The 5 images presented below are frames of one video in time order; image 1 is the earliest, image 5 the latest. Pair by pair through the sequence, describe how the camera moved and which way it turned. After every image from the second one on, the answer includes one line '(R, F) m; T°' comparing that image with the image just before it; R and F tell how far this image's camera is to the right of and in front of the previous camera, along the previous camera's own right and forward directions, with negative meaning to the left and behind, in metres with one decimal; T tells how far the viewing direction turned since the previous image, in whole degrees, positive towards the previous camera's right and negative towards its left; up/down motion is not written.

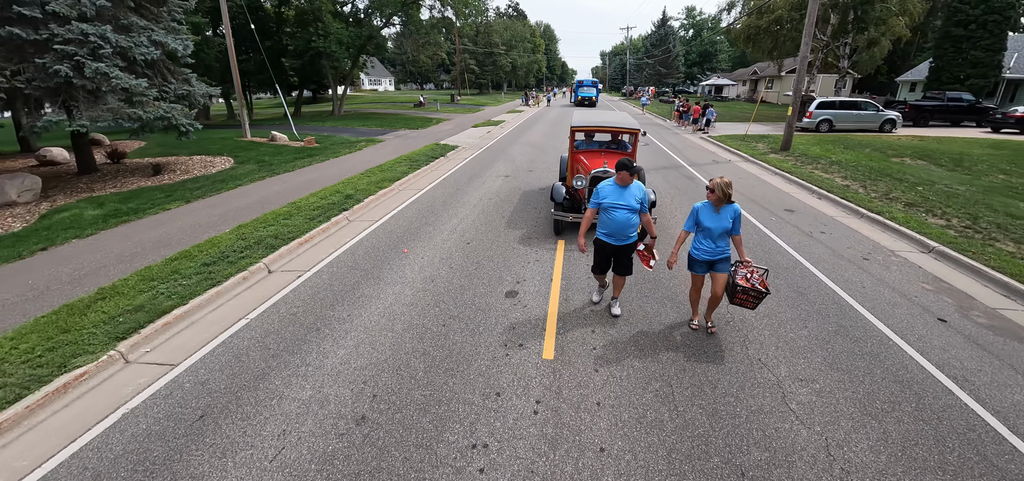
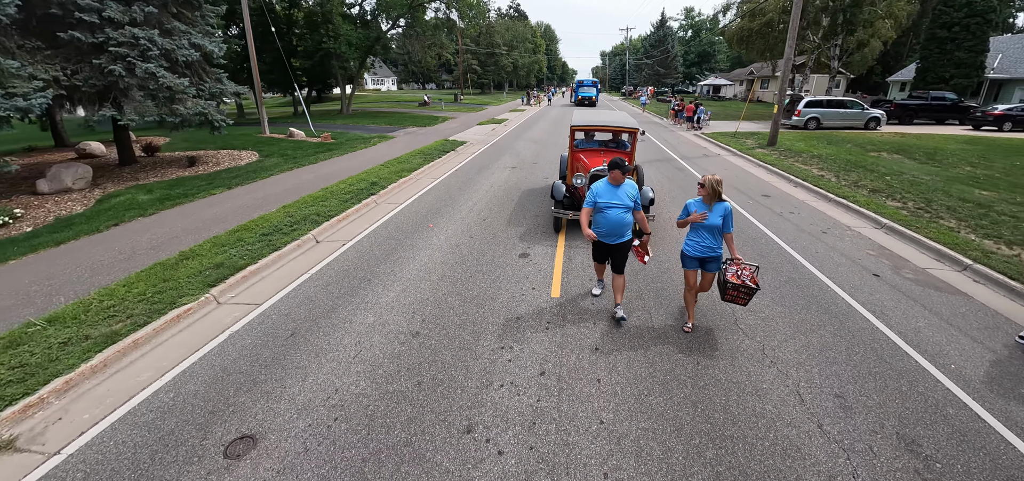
(-0.2, -1.1) m; 0°
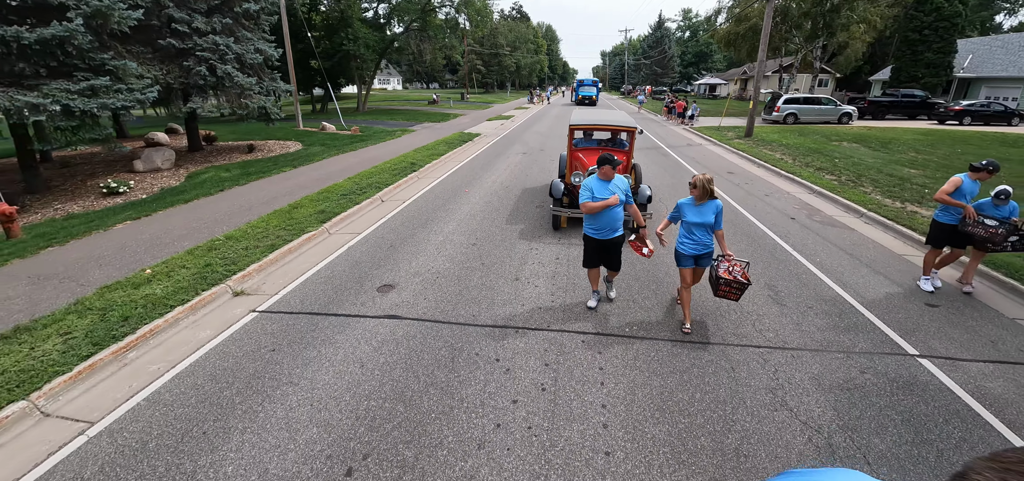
(-0.4, -2.4) m; 0°
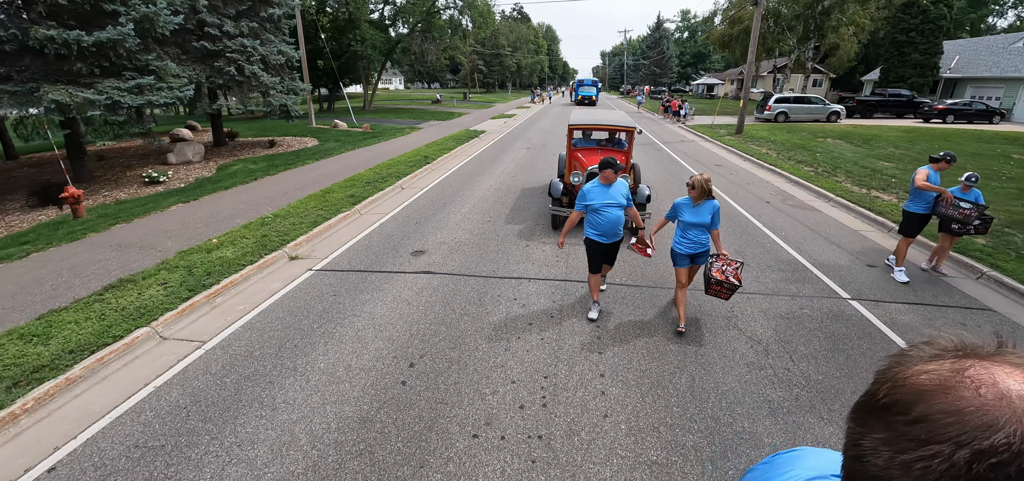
(-0.2, -1.1) m; 0°
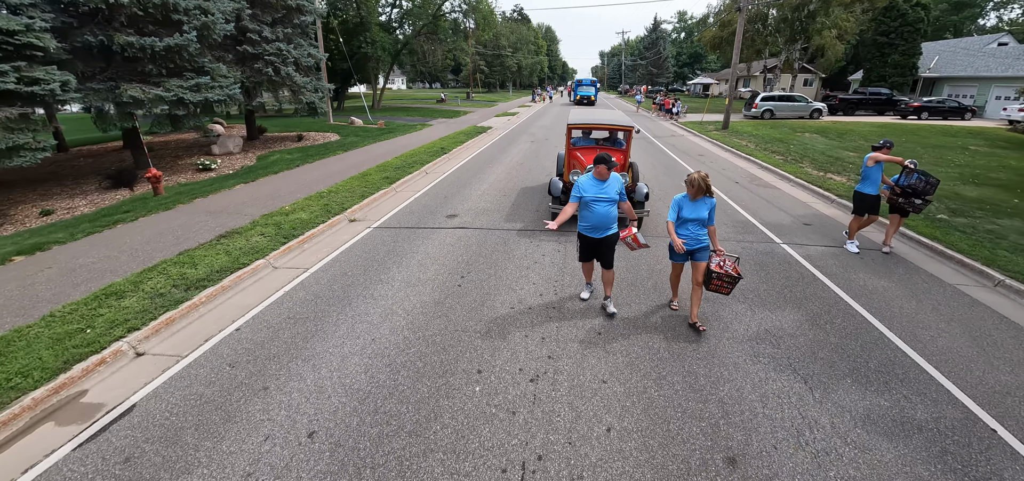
(-0.3, -1.8) m; 0°
